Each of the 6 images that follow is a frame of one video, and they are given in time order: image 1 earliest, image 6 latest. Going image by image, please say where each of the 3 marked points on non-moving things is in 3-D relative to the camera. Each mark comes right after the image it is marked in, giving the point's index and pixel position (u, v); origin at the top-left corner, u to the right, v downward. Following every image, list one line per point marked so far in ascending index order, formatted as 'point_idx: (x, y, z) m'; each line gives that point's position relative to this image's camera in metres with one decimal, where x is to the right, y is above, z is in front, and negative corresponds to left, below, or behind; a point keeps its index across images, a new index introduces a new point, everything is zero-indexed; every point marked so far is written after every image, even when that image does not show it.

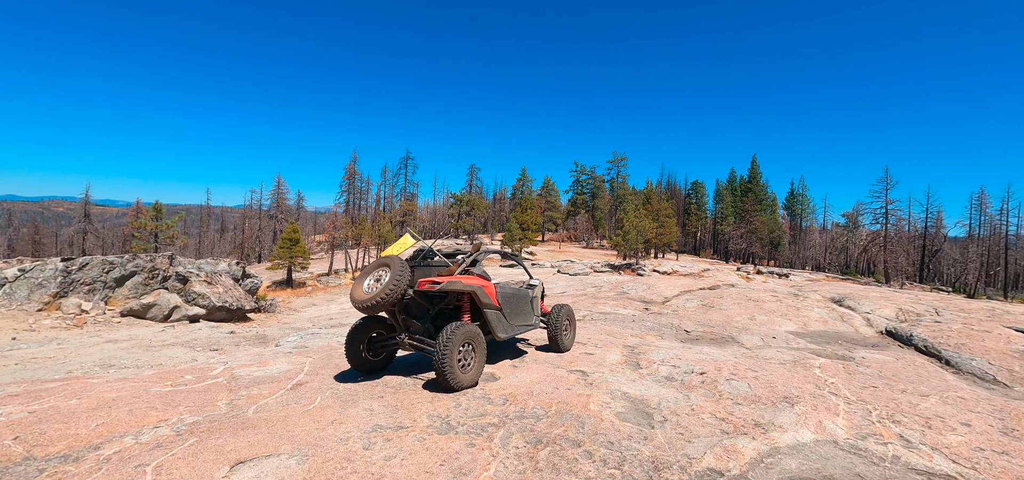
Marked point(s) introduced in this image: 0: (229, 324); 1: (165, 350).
0: (-10.7, -3.1, +16.2) m
1: (-8.3, -2.6, +10.2) m
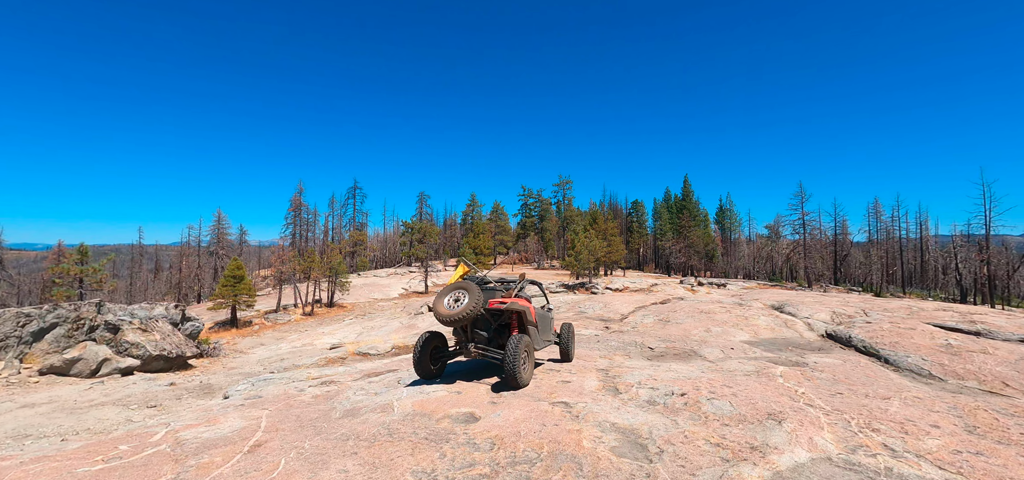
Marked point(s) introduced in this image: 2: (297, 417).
0: (-11.8, -4.6, +14.8) m
1: (-8.8, -3.6, +9.0) m
2: (-3.3, -2.9, +6.5) m
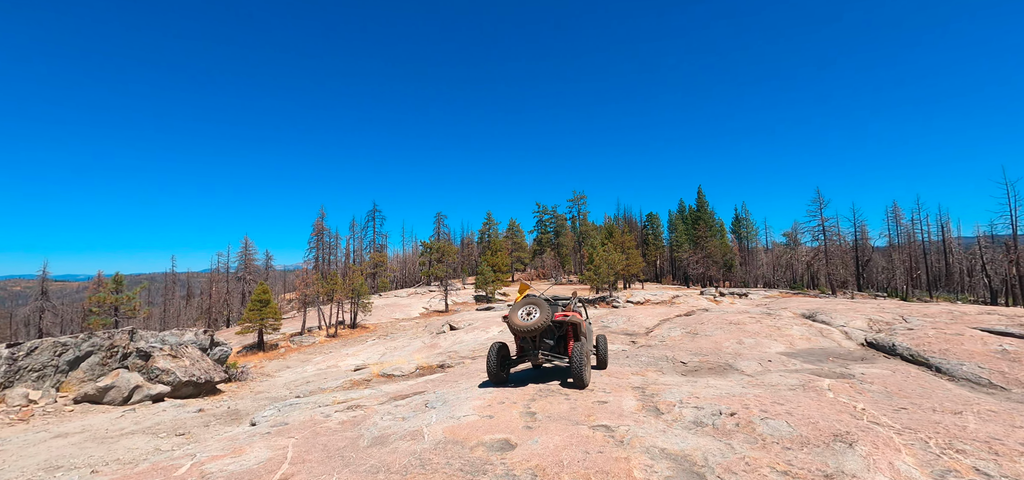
0: (-10.9, -5.5, +14.8) m
1: (-8.2, -4.2, +9.0) m
2: (-2.8, -3.2, +6.2) m
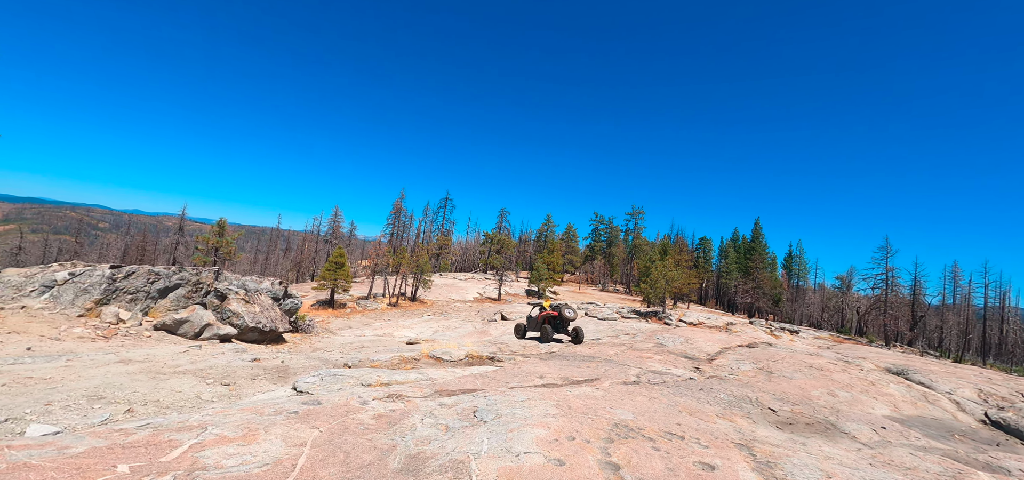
0: (-9.0, -3.8, +14.8) m
1: (-7.0, -2.9, +8.6) m
2: (-2.0, -2.6, +5.1) m
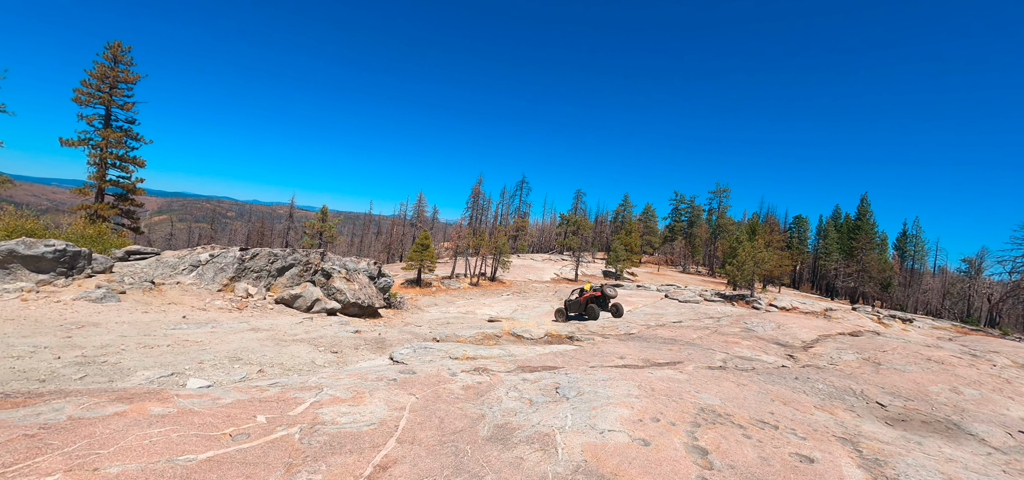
0: (-6.2, -3.2, +16.3) m
1: (-5.3, -2.5, +9.8) m
2: (-1.0, -2.4, +5.5) m
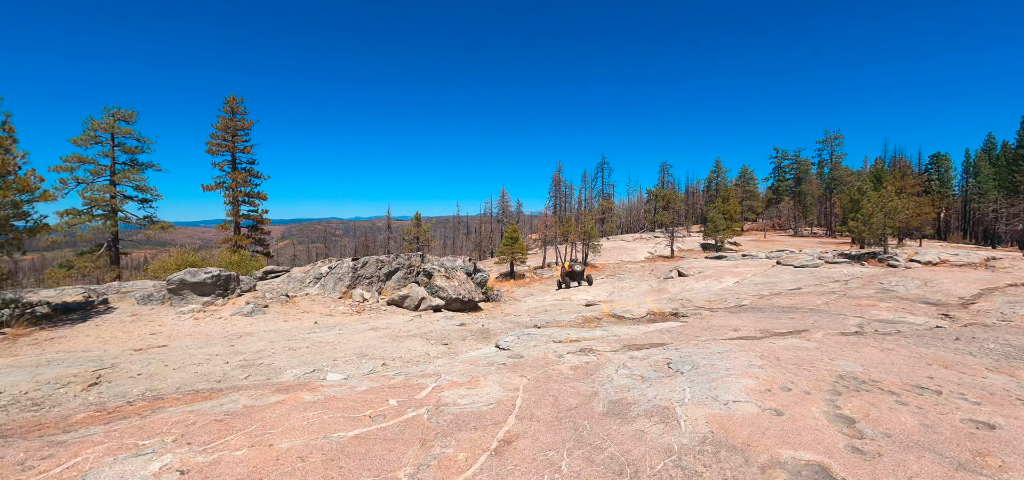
0: (-2.4, -3.3, +17.2) m
1: (-2.8, -2.7, +10.7) m
2: (+0.5, -2.2, +5.6) m
